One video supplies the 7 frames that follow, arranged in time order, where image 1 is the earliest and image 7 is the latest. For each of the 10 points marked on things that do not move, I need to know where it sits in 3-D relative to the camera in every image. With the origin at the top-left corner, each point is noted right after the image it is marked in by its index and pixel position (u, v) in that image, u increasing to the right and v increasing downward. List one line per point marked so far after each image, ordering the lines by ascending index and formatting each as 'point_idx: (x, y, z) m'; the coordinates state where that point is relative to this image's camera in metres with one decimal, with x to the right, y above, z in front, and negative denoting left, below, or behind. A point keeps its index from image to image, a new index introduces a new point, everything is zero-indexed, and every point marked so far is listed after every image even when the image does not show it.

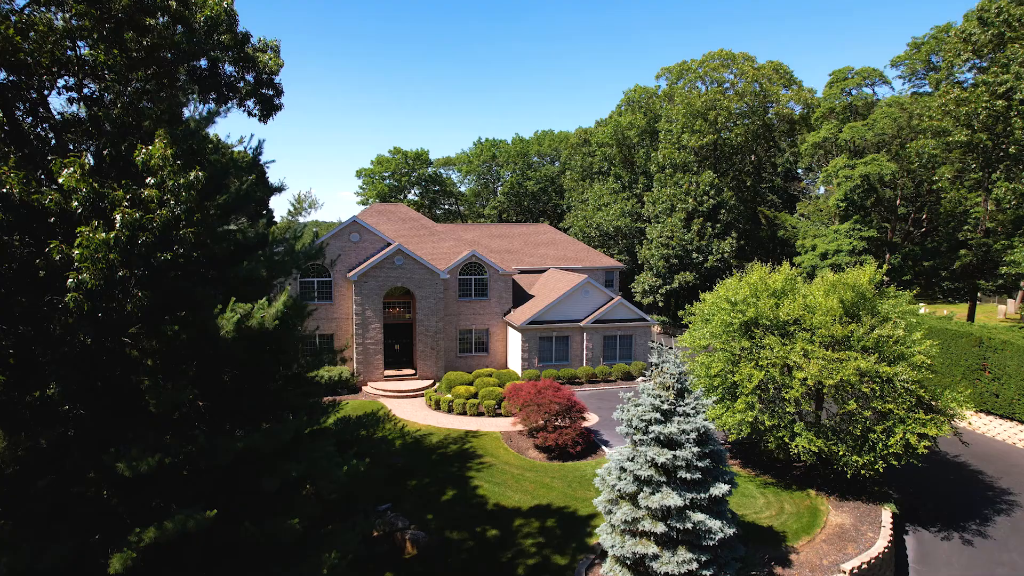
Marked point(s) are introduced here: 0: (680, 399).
0: (+4.2, -2.8, +13.6) m
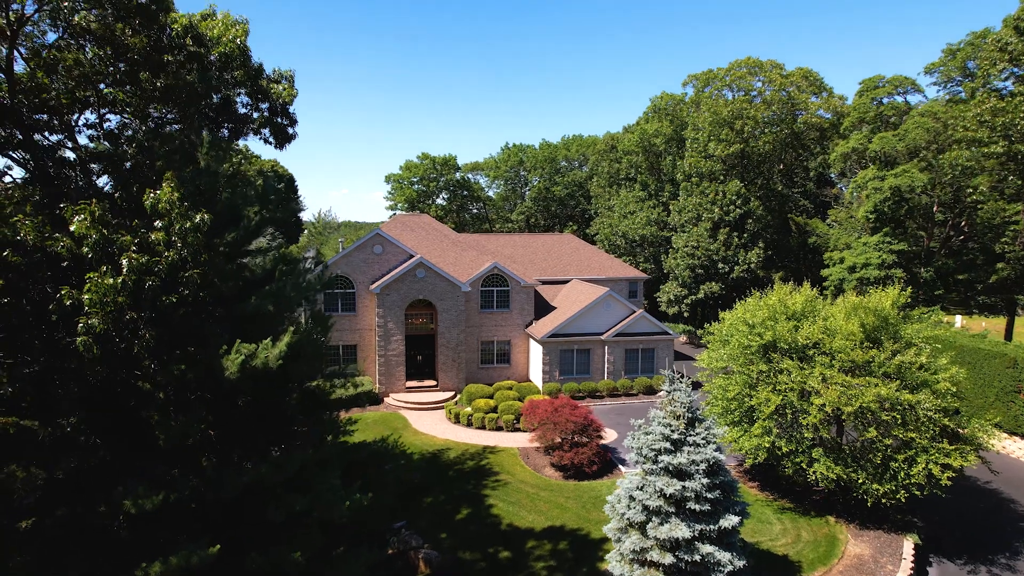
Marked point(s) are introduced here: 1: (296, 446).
0: (+4.4, -3.4, +13.4) m
1: (-3.8, -2.8, +9.5) m
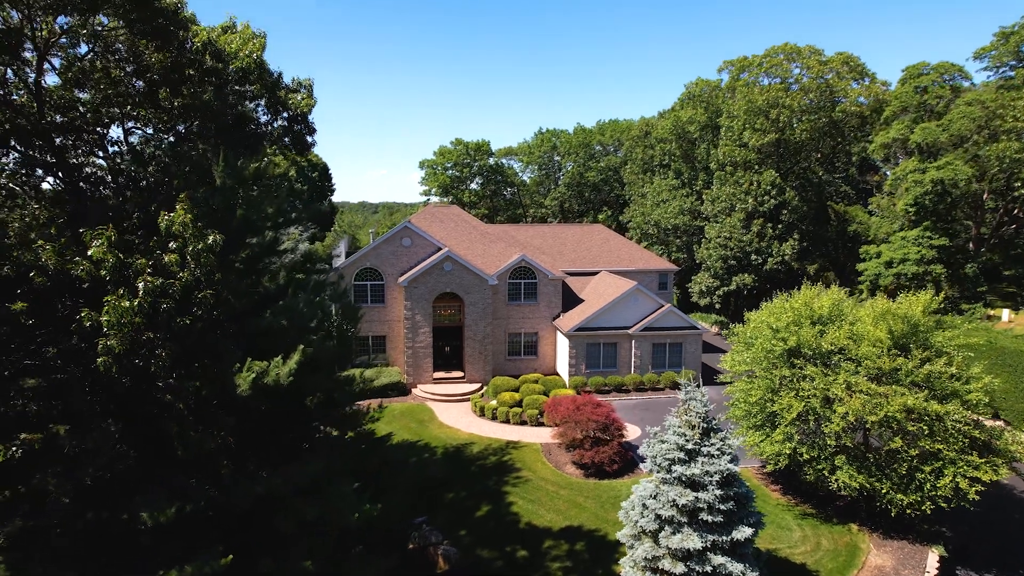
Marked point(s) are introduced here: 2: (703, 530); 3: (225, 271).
0: (+4.7, -3.6, +13.3) m
1: (-3.7, -3.0, +9.9) m
2: (+4.5, -5.7, +12.9) m
3: (-4.8, +0.3, +9.1) m
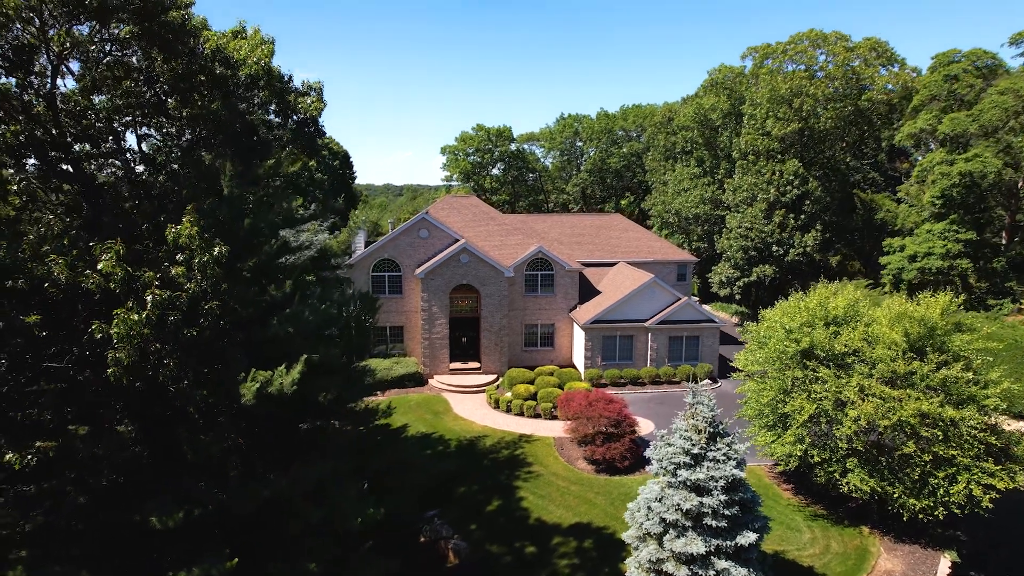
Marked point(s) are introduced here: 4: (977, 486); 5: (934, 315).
0: (+4.8, -3.7, +13.2) m
1: (-3.7, -3.2, +10.1) m
2: (+4.6, -5.8, +12.9) m
3: (-4.8, +0.1, +9.3) m
4: (+12.9, -5.5, +15.2) m
5: (+12.8, -0.8, +16.6) m
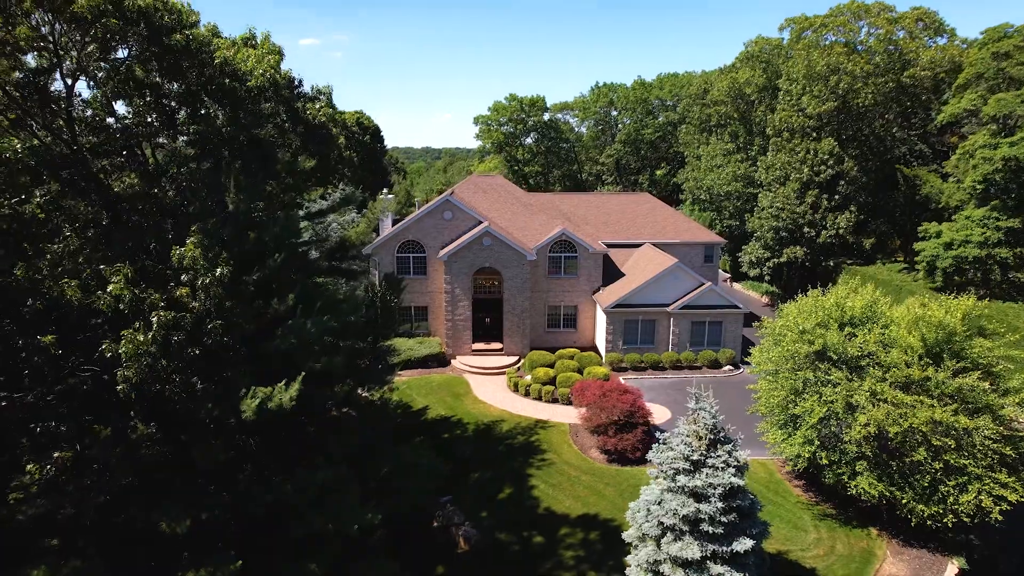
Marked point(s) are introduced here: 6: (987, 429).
0: (+4.9, -3.9, +13.3) m
1: (-3.8, -3.4, +10.6) m
2: (+4.6, -6.0, +13.1) m
3: (-4.9, -0.2, +9.7) m
4: (+13.0, -5.7, +14.9) m
5: (+13.0, -0.9, +16.1) m
6: (+13.0, -3.8, +15.0) m
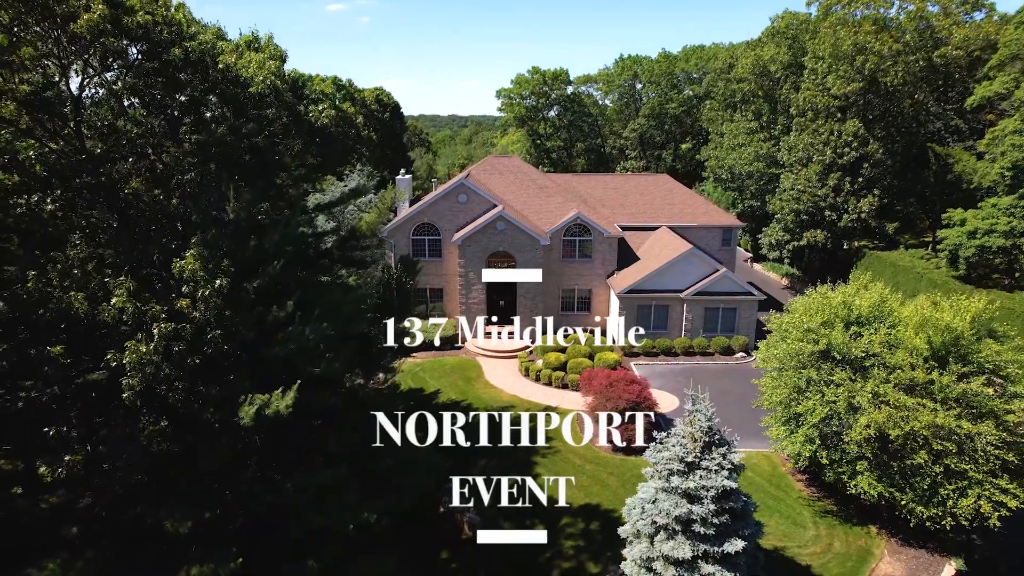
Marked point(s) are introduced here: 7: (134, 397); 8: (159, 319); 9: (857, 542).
0: (+4.8, -4.0, +13.5) m
1: (-3.9, -3.5, +11.0) m
2: (+4.5, -6.1, +13.3) m
3: (-5.1, -0.3, +10.0) m
4: (+13.0, -5.8, +14.9) m
5: (+13.0, -1.0, +15.9) m
6: (+13.0, -3.9, +14.8) m
7: (-6.0, -1.7, +8.6) m
8: (-5.7, -0.5, +8.9) m
9: (+10.8, -8.0, +17.1) m
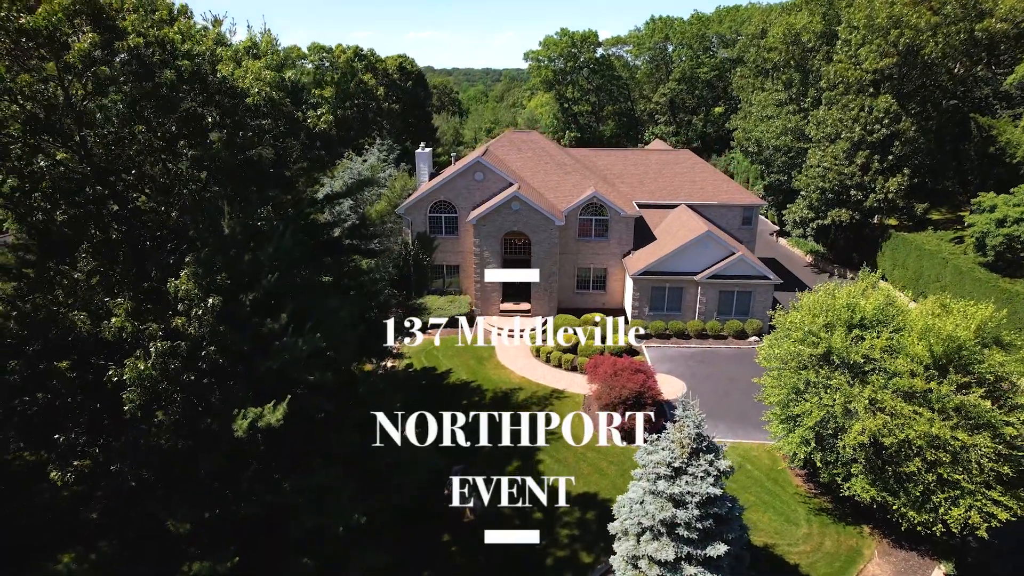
0: (+4.6, -4.2, +13.7) m
1: (-4.2, -3.8, +11.6) m
2: (+4.3, -6.3, +13.7) m
3: (-5.4, -0.6, +10.5) m
4: (+12.8, -6.1, +14.9) m
5: (+12.9, -1.2, +15.7) m
6: (+12.8, -4.2, +14.8) m
7: (-6.4, -2.0, +9.2) m
8: (-6.1, -0.8, +9.4) m
9: (+10.7, -8.1, +17.4) m
